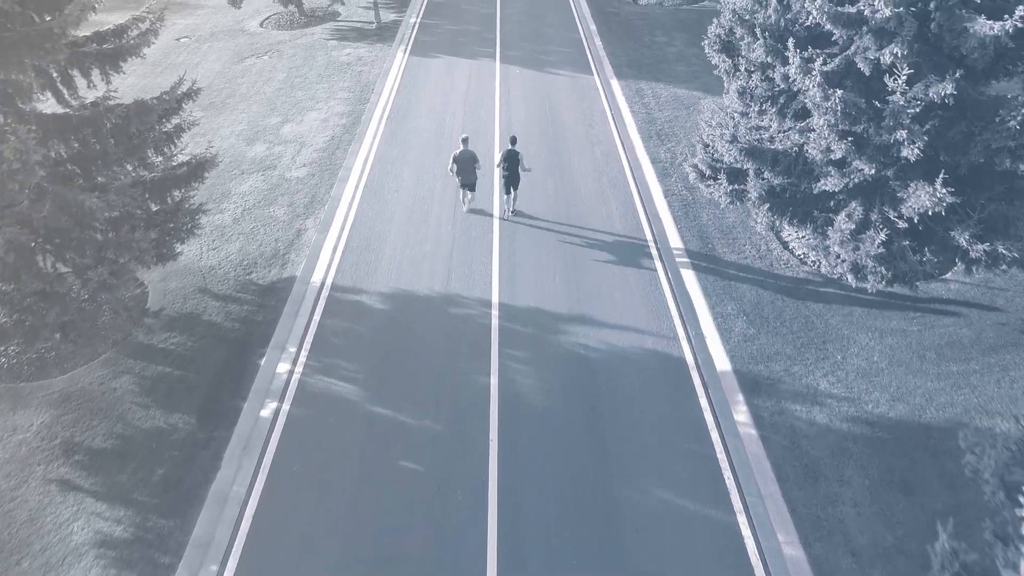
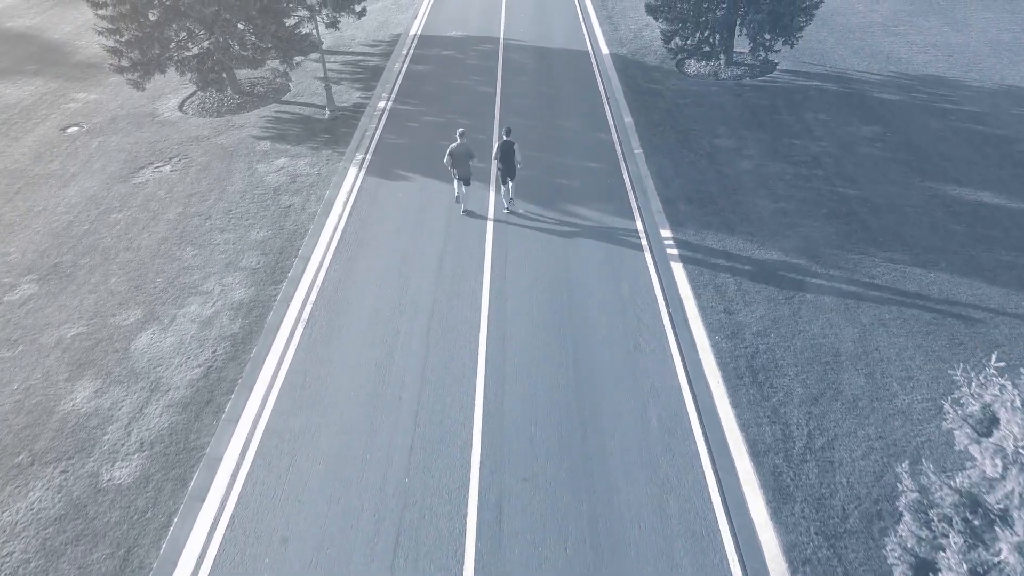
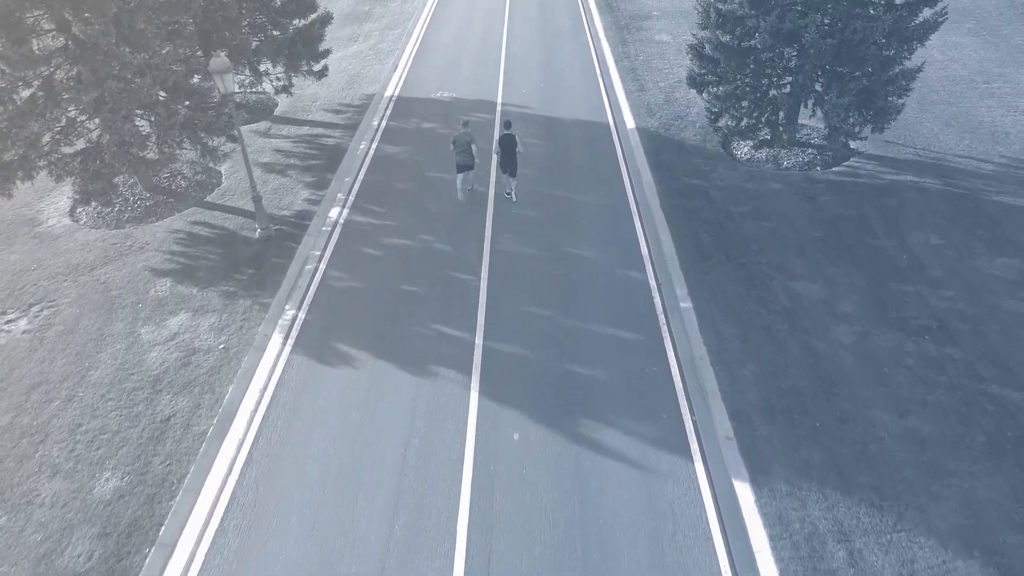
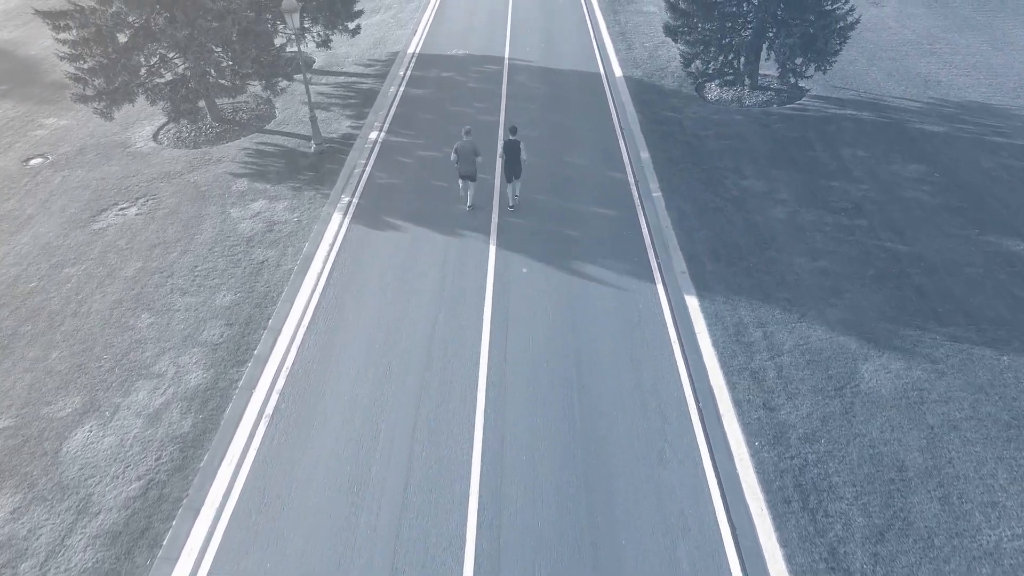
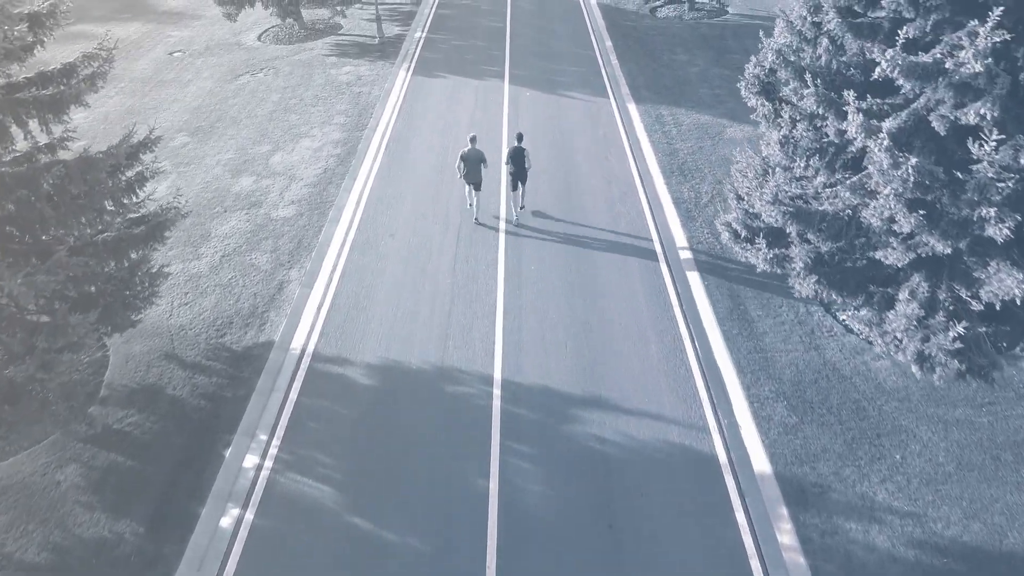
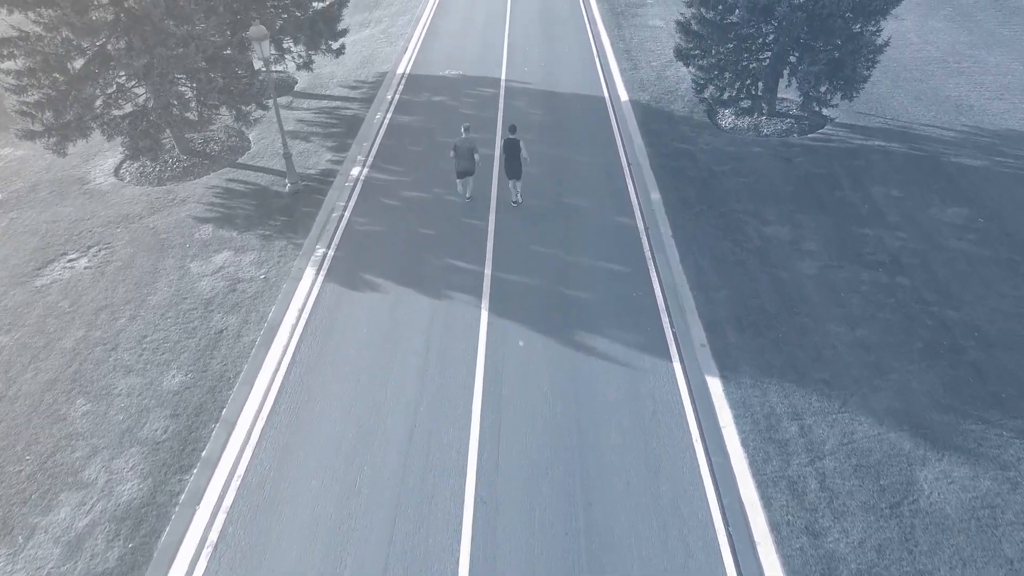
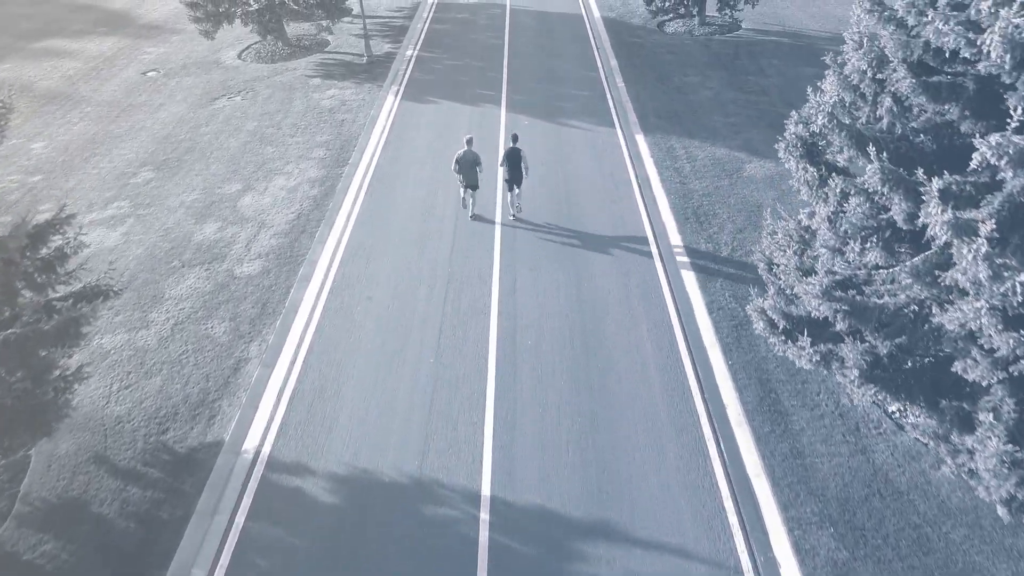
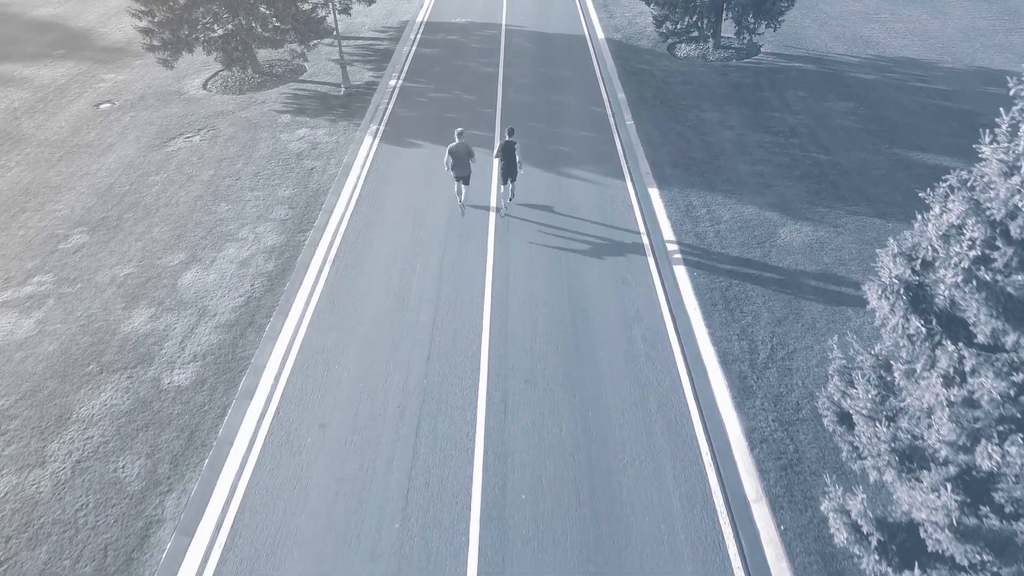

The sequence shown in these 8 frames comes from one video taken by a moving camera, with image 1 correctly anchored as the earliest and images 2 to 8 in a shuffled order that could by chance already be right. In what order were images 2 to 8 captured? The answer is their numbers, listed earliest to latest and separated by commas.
5, 7, 8, 2, 4, 6, 3
